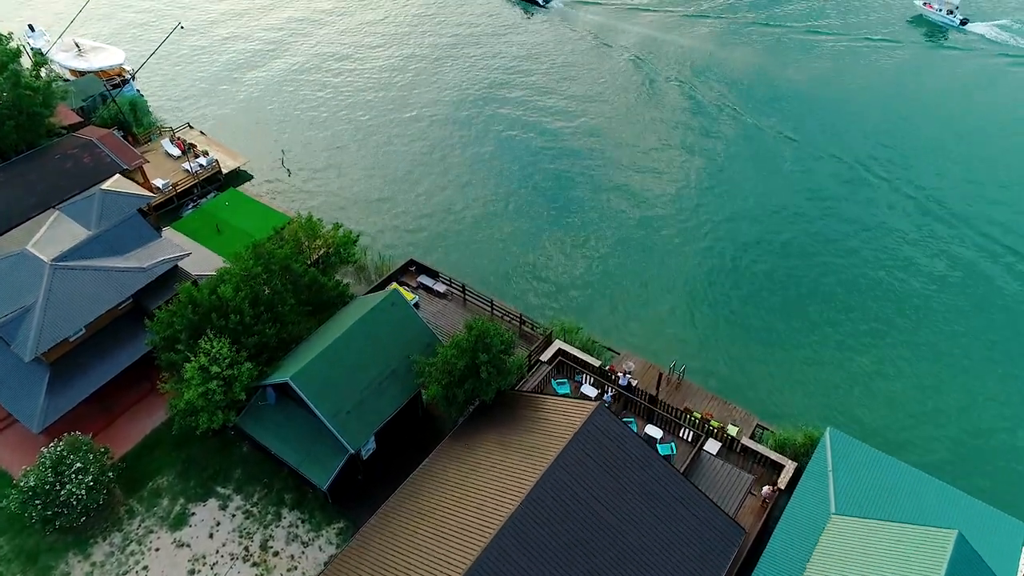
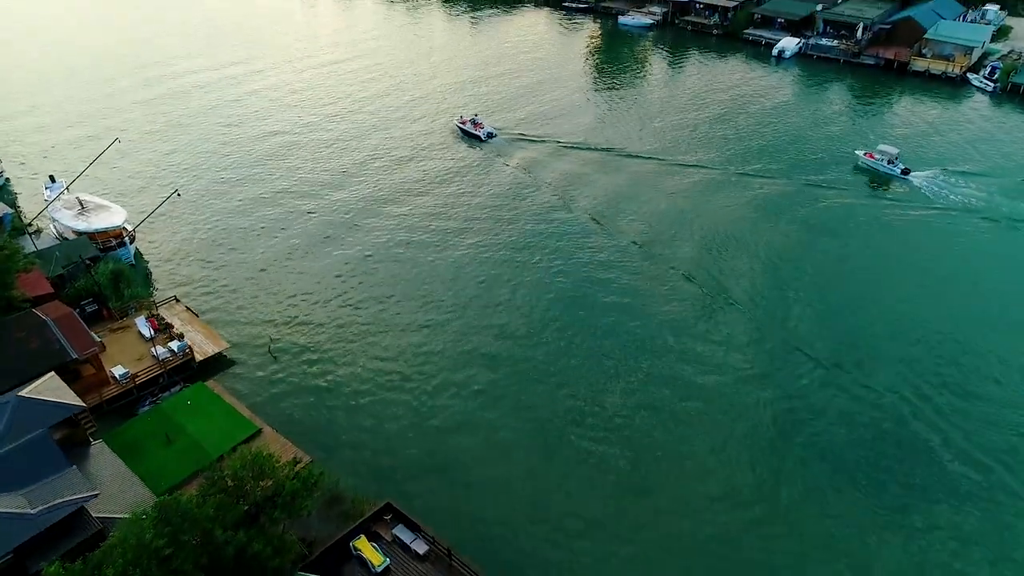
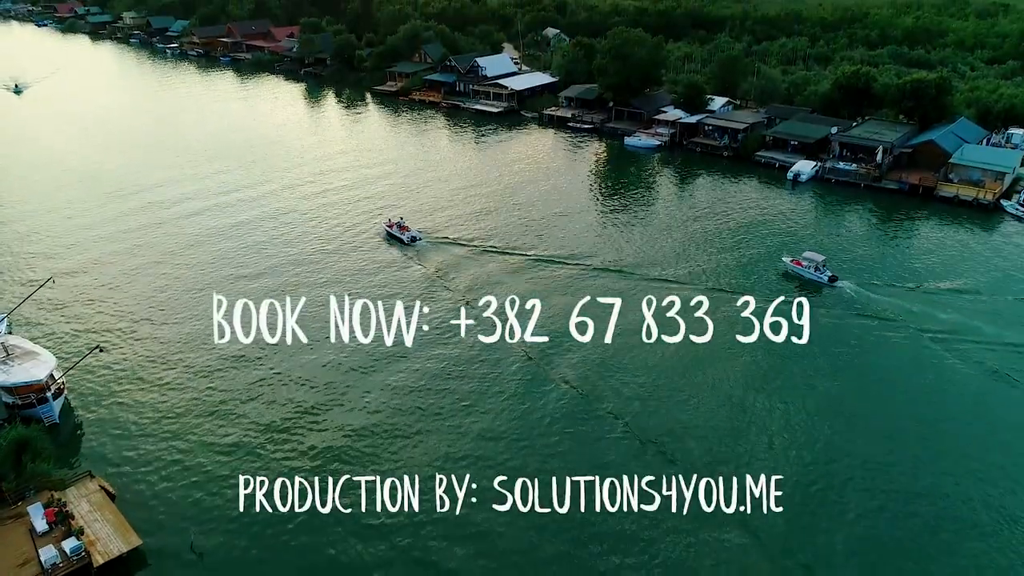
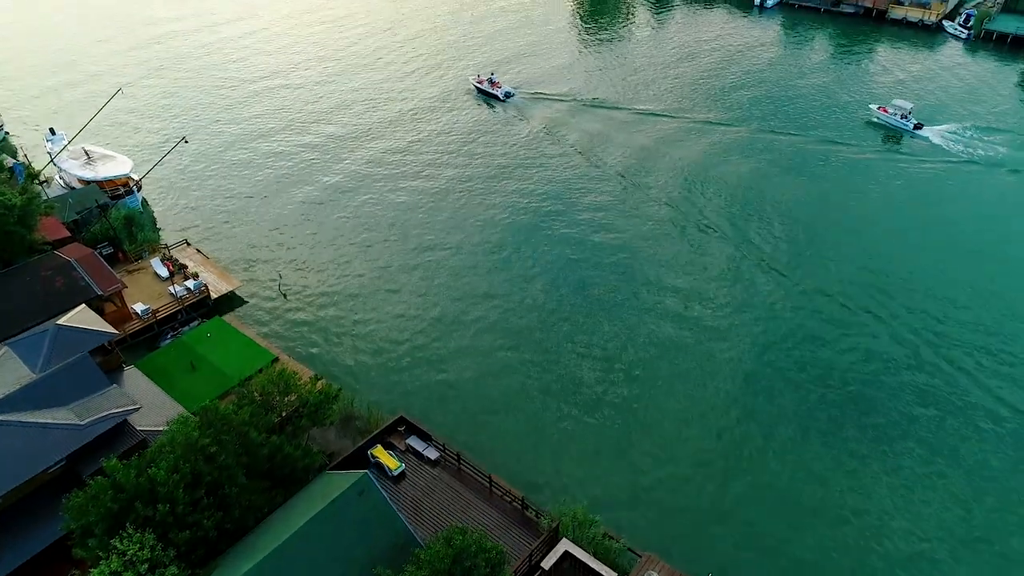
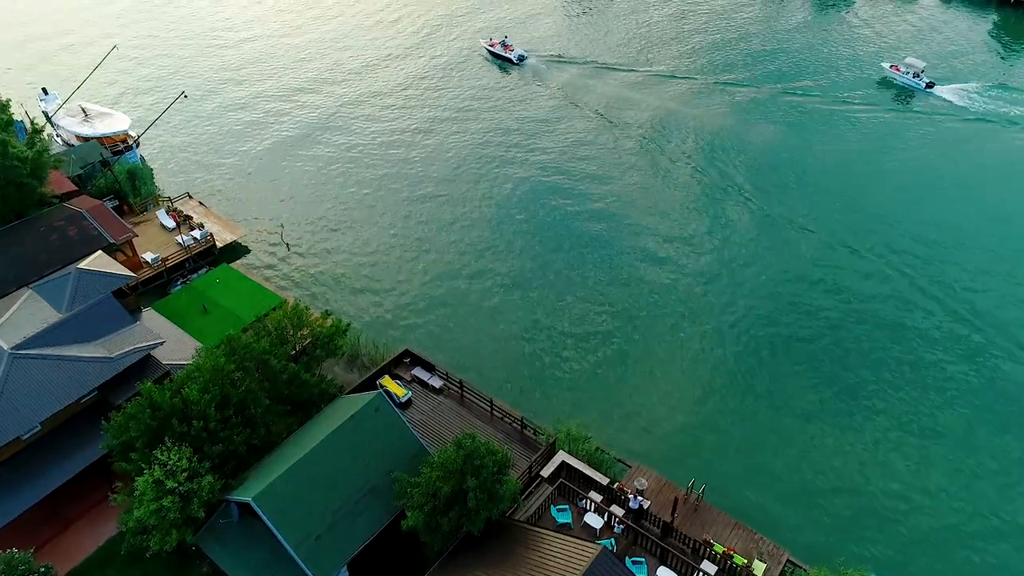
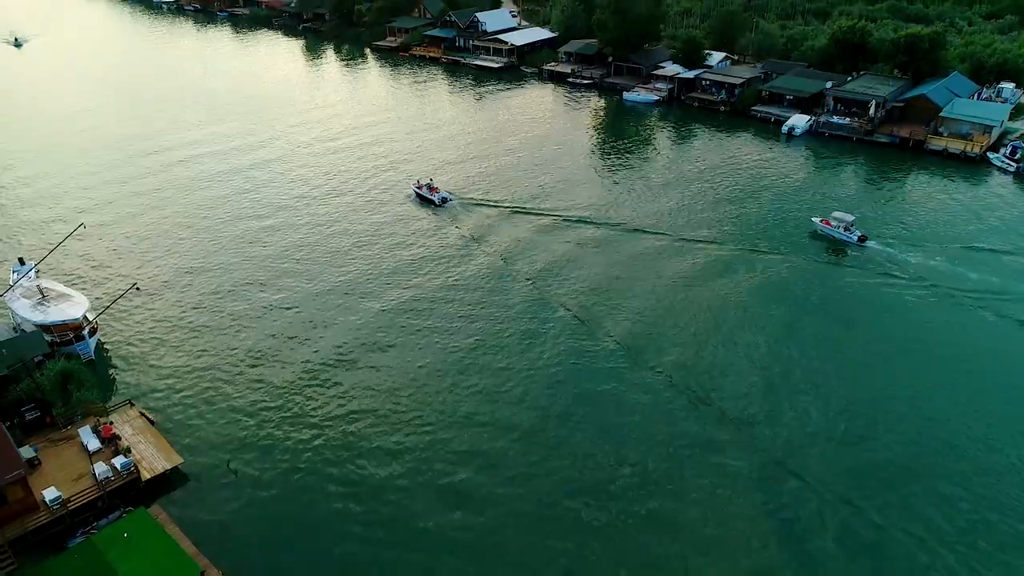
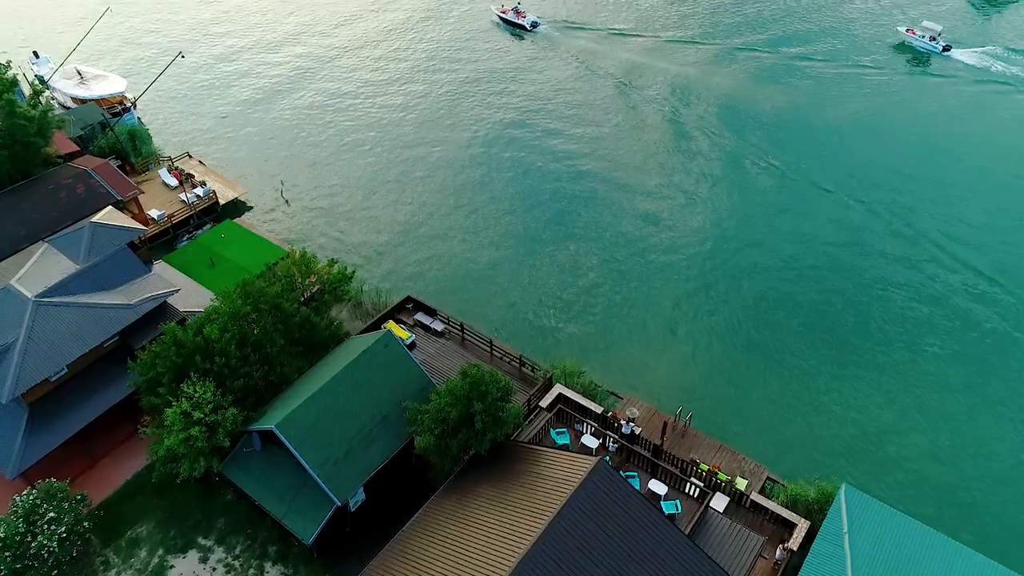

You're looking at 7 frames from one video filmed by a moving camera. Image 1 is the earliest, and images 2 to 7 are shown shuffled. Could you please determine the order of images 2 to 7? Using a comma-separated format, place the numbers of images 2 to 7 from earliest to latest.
7, 5, 4, 2, 6, 3
